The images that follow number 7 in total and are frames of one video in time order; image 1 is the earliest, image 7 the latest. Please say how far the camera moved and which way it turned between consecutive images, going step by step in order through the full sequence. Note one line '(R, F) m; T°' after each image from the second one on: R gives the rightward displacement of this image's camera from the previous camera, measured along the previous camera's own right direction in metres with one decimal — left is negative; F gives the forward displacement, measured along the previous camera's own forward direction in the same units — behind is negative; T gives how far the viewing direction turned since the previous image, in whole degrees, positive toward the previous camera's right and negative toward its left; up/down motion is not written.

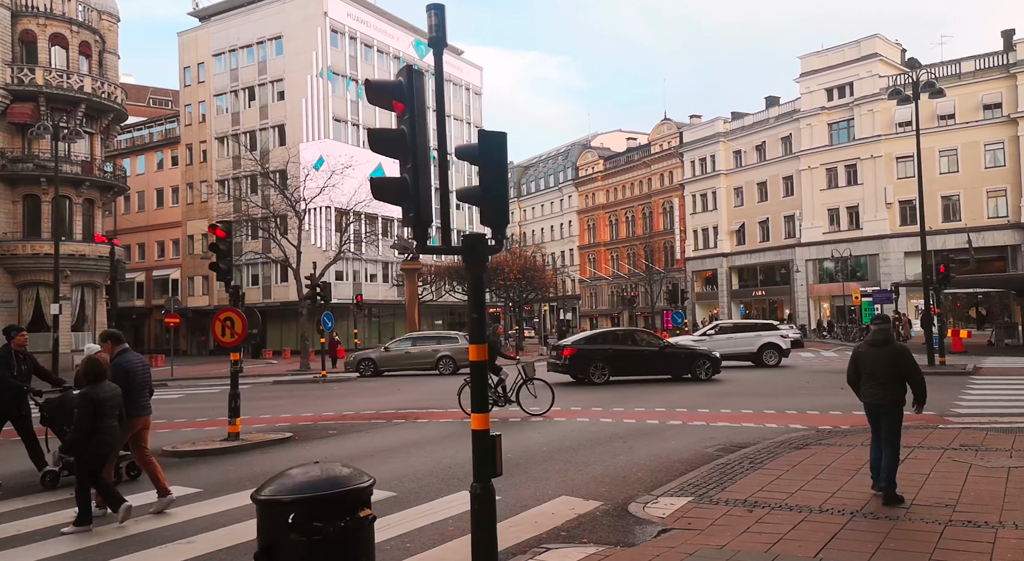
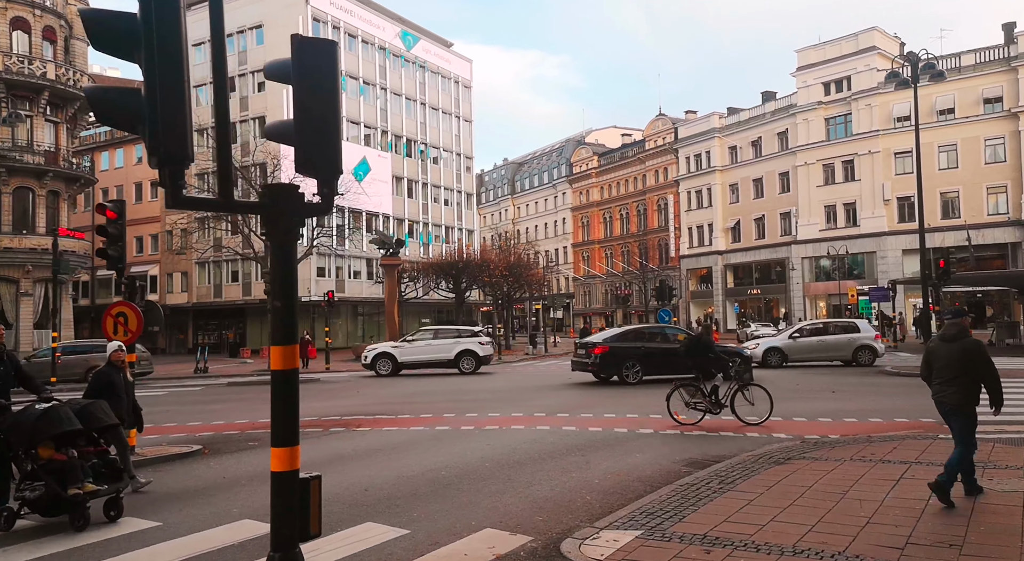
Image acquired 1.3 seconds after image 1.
(+0.7, +1.3) m; 0°
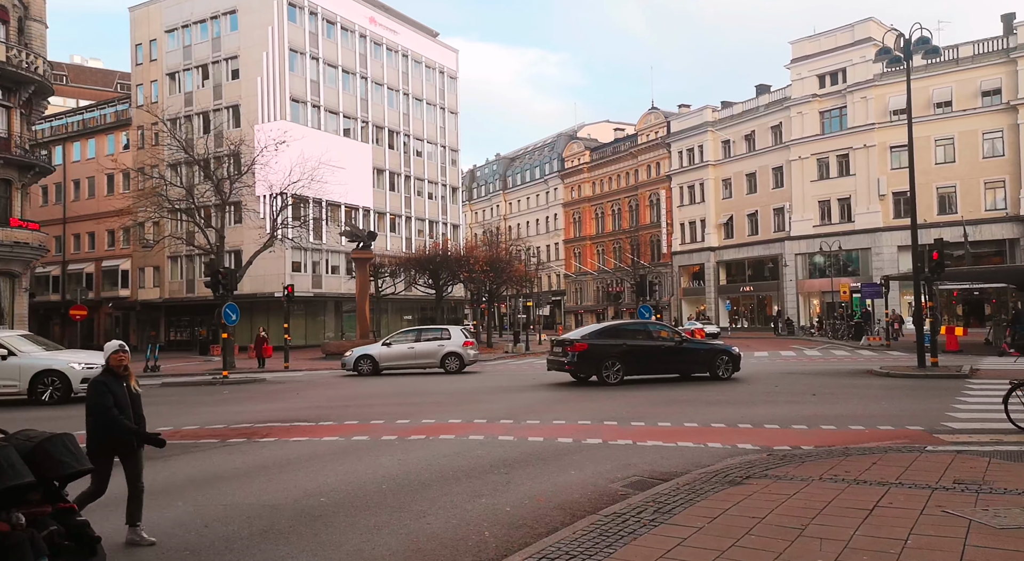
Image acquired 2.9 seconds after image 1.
(+0.9, +1.5) m; 0°
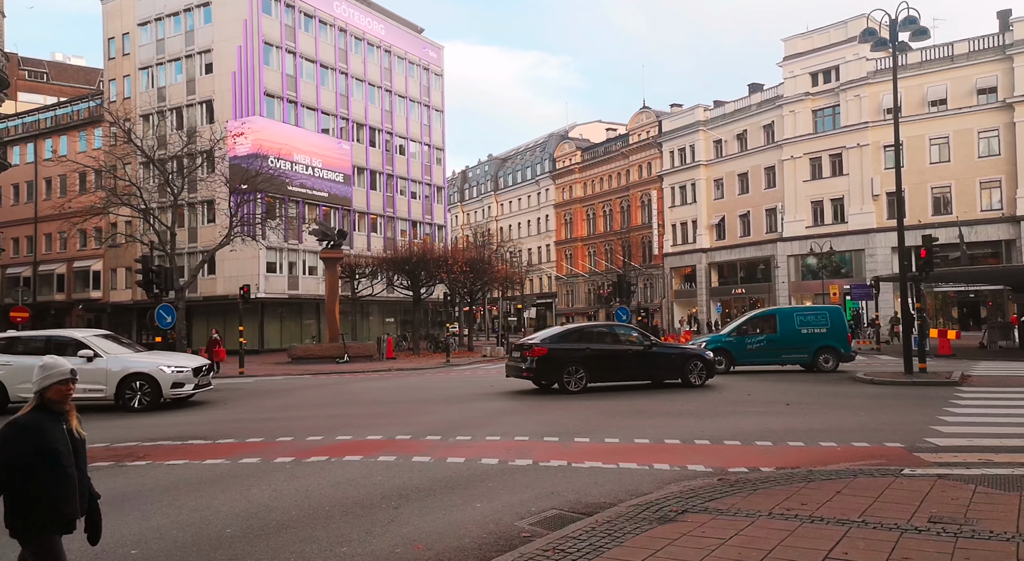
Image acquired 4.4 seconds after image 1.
(+1.0, +1.4) m; 0°
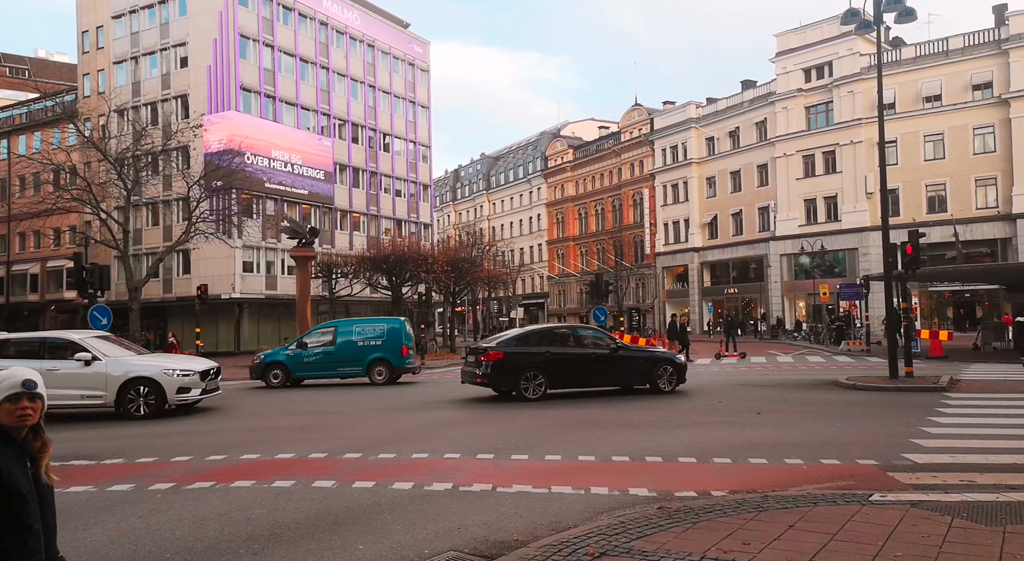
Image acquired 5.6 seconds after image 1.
(+0.9, +1.1) m; 0°
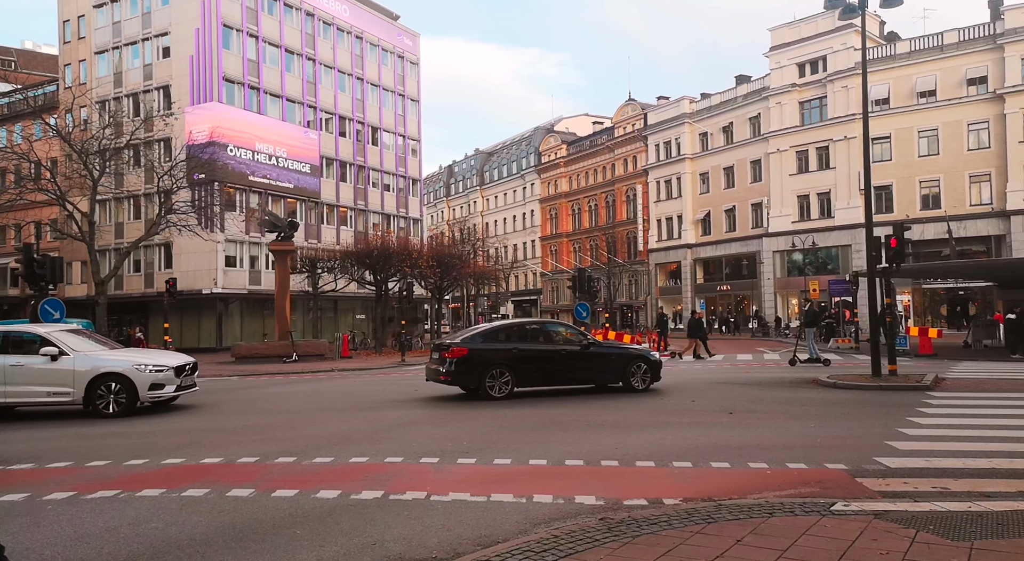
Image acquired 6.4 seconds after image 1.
(+0.6, +0.6) m; 0°
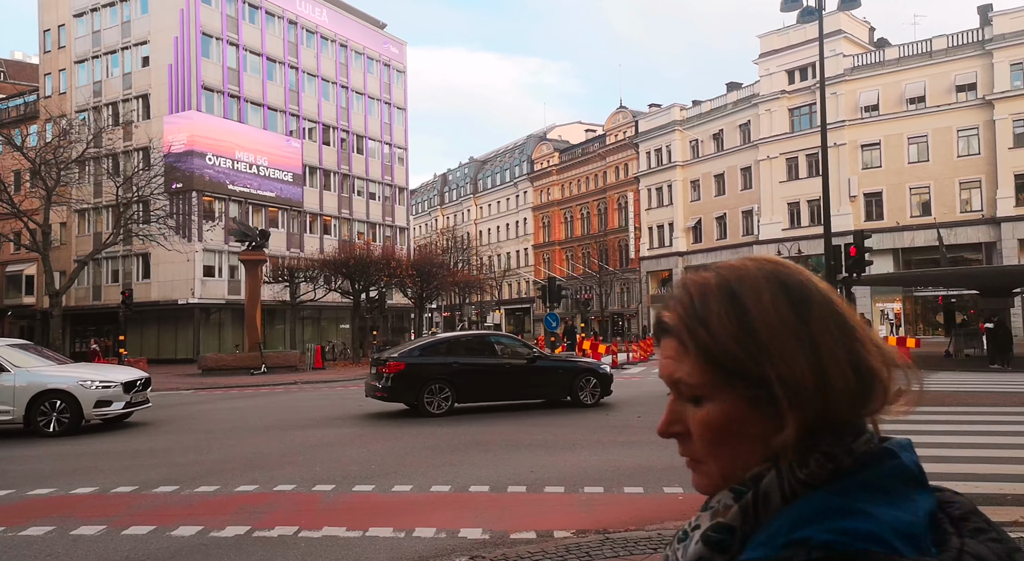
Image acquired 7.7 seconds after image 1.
(+1.1, +0.5) m; 0°
